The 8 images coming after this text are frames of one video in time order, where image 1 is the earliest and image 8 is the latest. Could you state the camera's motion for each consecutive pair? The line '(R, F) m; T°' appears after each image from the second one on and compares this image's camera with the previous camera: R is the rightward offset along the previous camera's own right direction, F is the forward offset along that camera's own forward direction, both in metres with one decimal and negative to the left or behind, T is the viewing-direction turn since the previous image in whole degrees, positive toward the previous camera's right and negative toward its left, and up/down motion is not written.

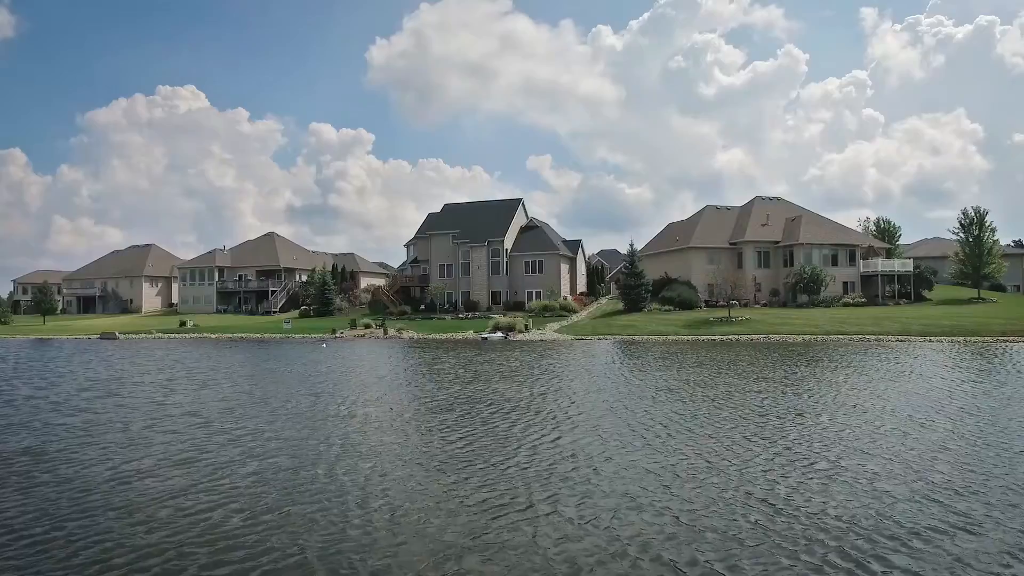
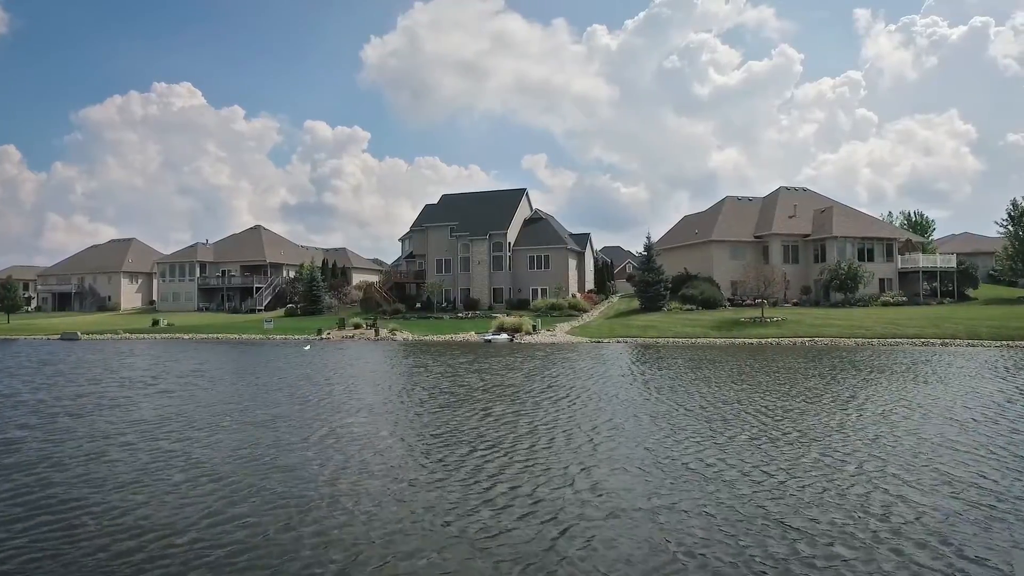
(-0.8, +5.1) m; 0°
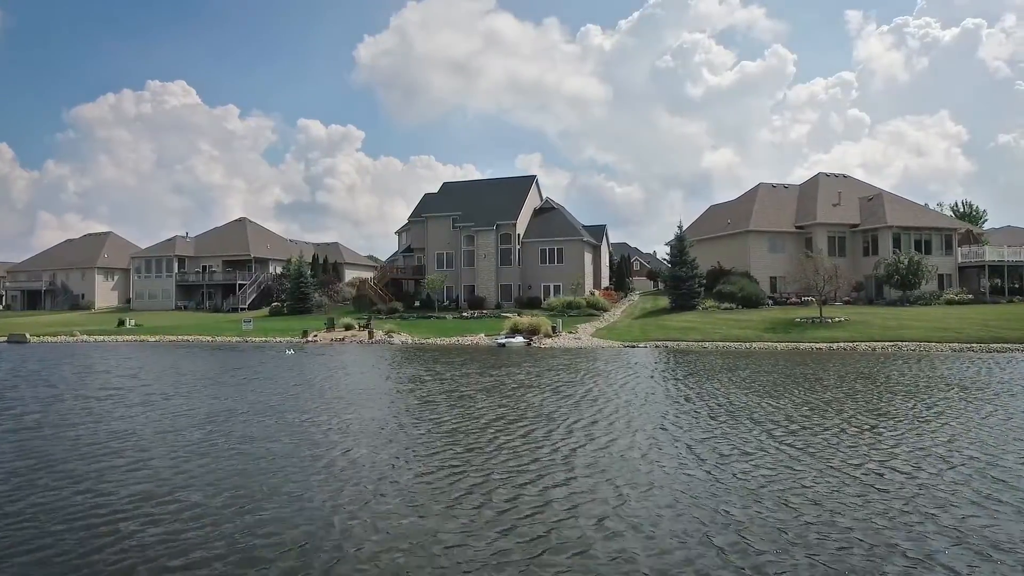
(-1.3, +6.1) m; +1°
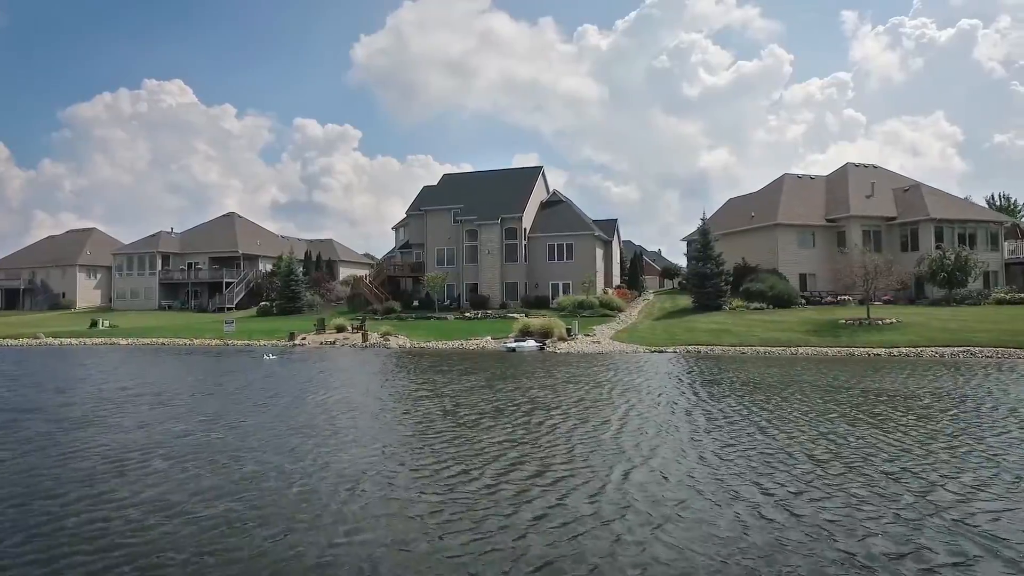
(-0.7, +3.9) m; 0°
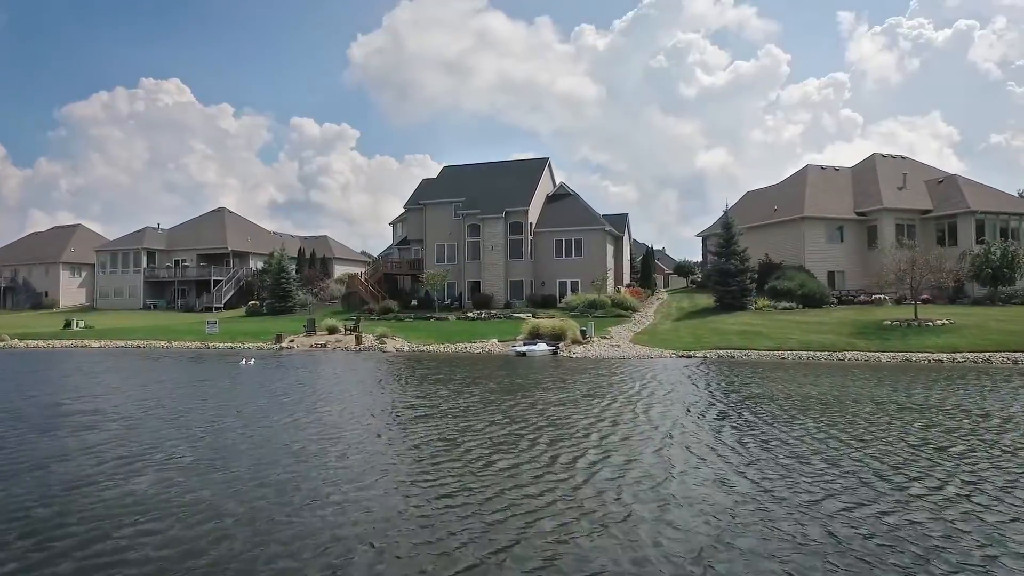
(-0.6, +3.2) m; 0°
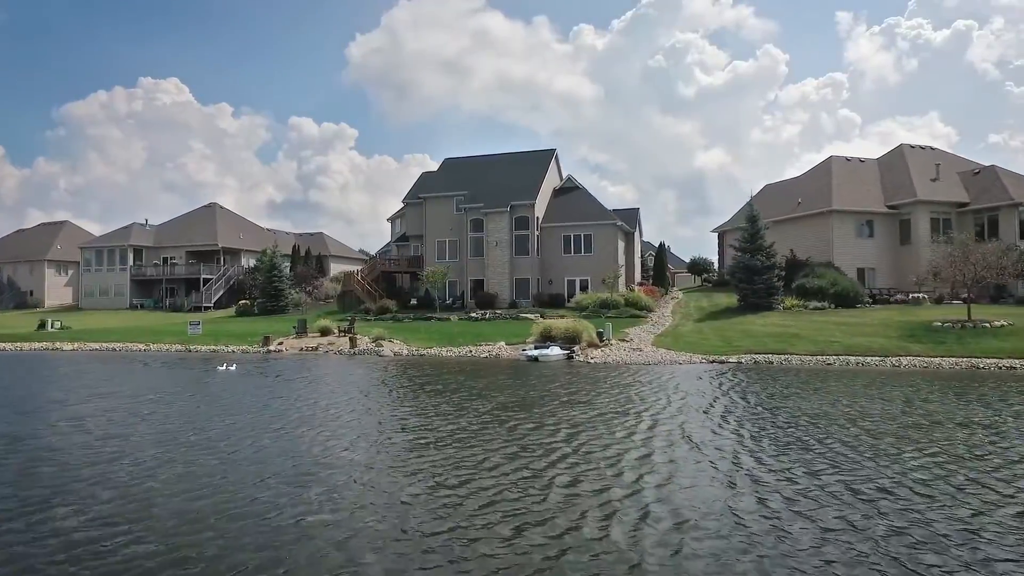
(-0.5, +2.8) m; 0°
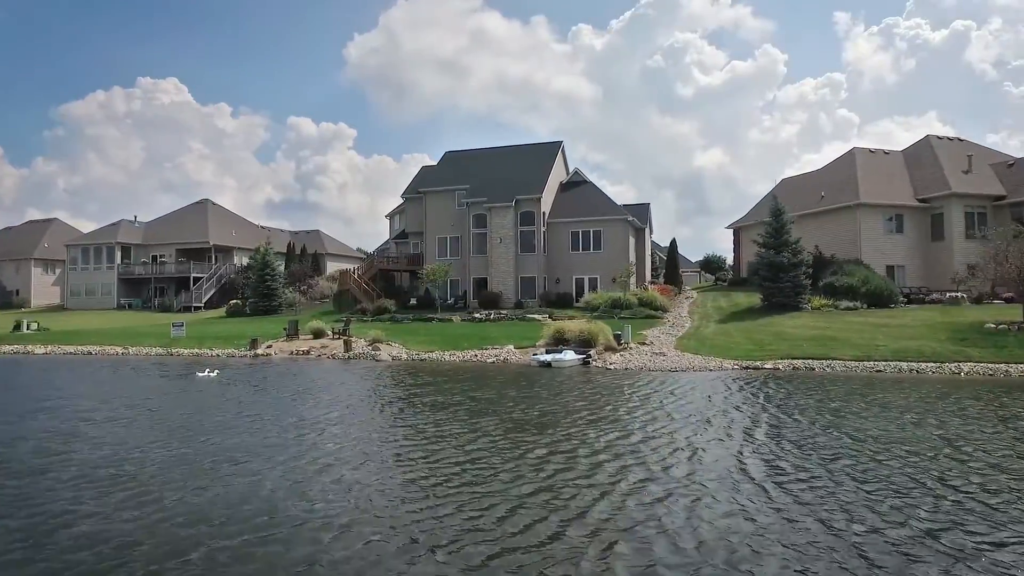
(-0.4, +2.4) m; 0°
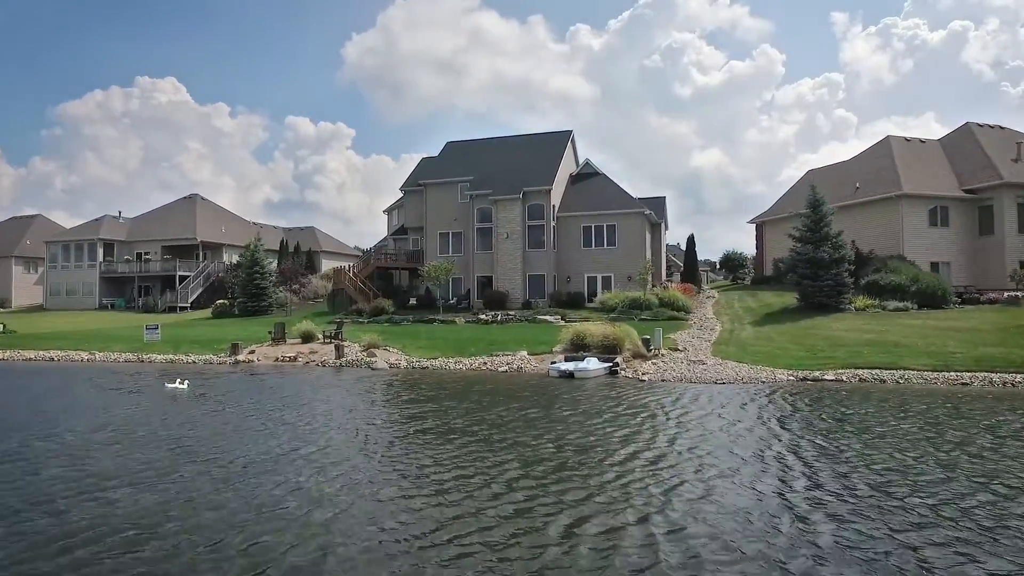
(-0.6, +3.2) m; 0°
